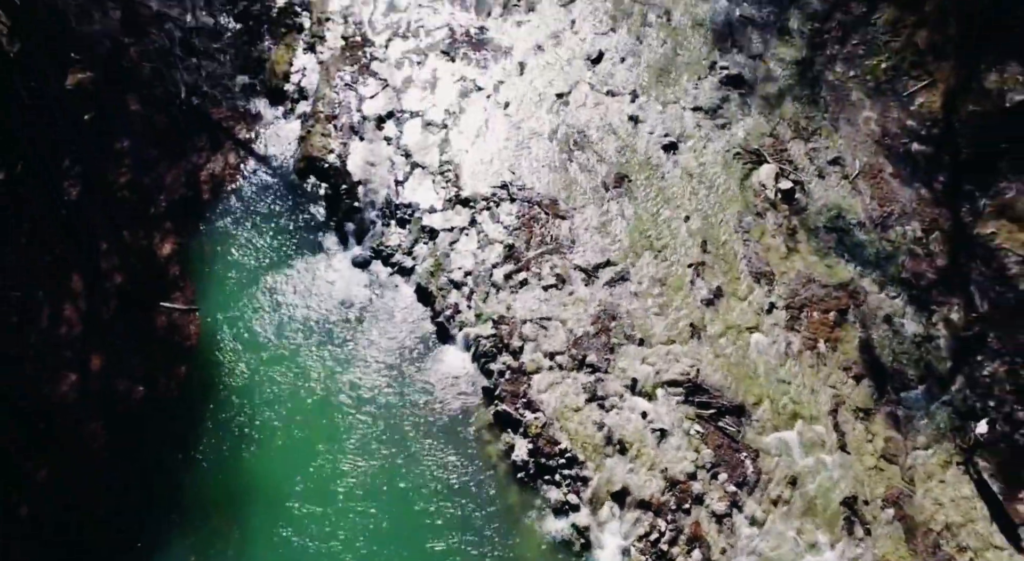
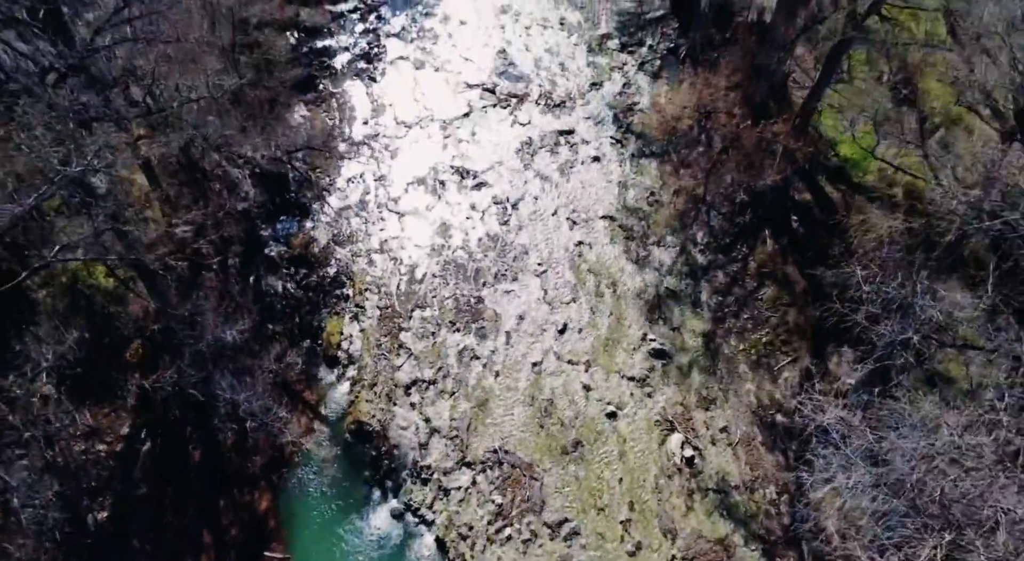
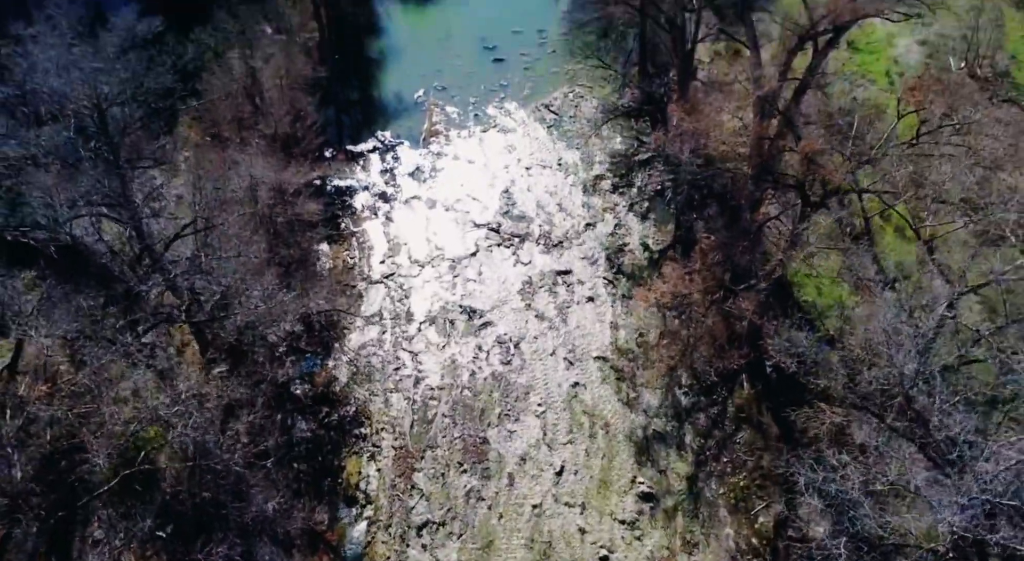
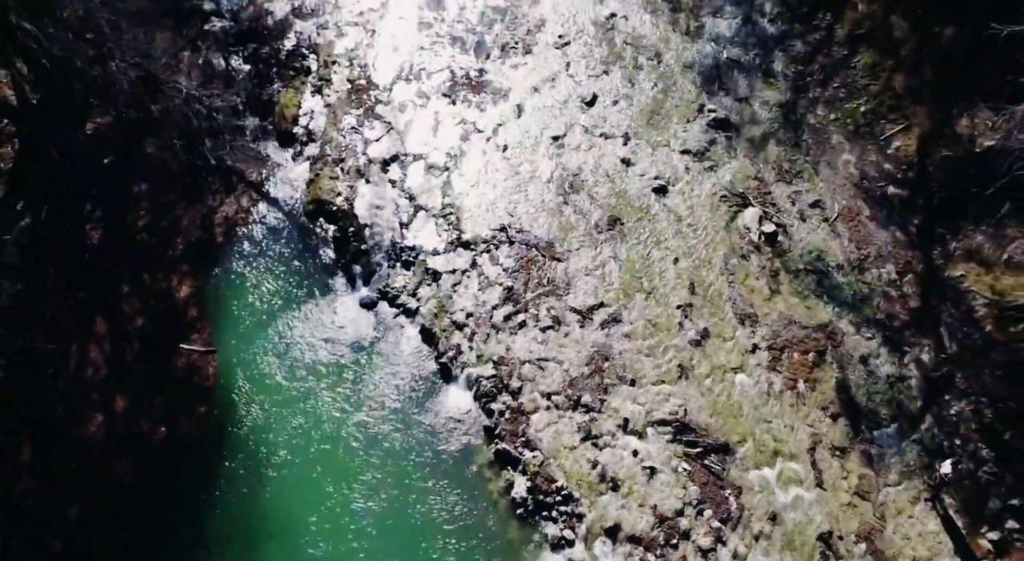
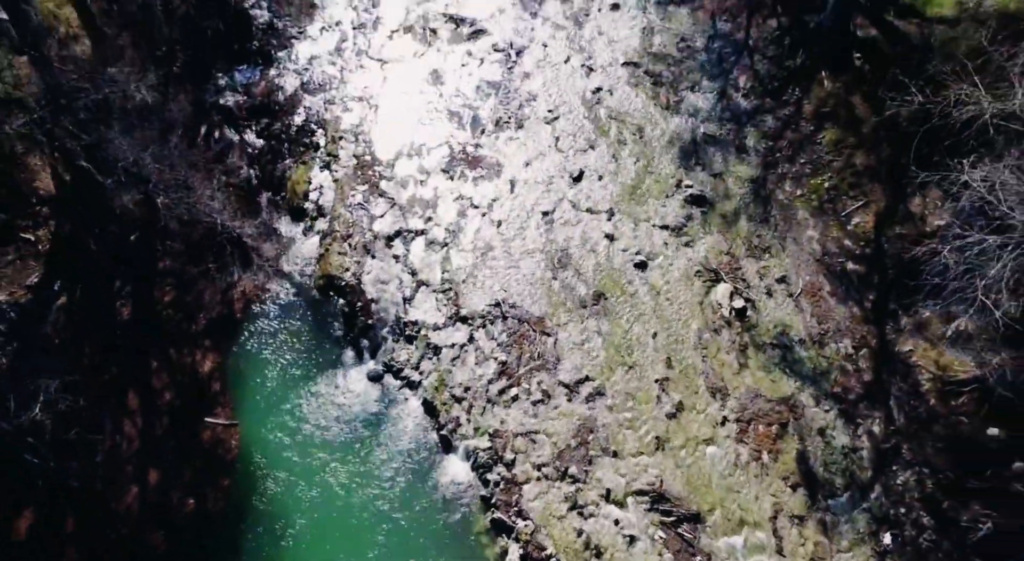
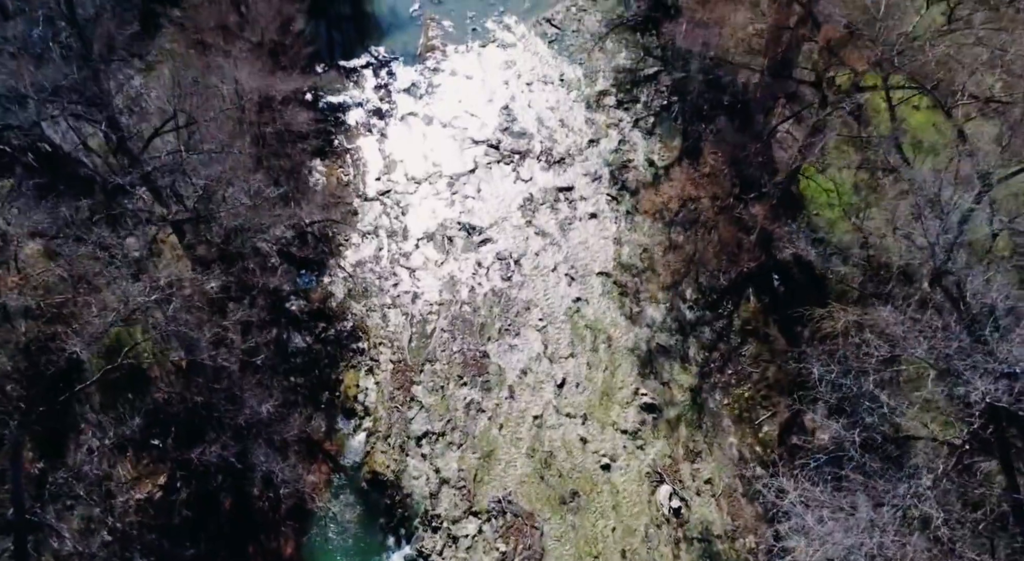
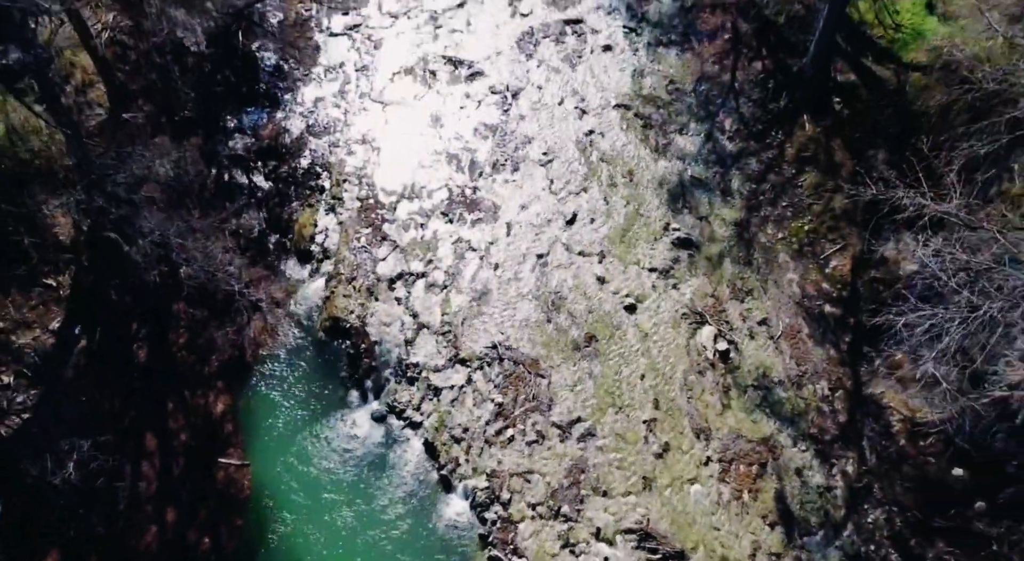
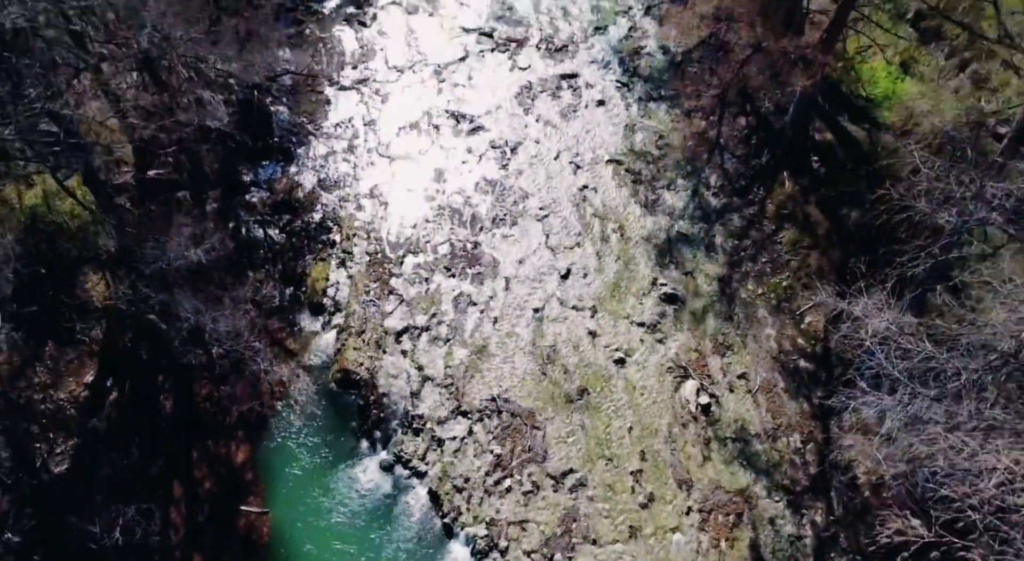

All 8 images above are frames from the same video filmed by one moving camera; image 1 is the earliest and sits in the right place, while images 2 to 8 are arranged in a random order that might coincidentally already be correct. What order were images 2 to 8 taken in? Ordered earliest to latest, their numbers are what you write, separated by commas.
4, 5, 7, 8, 2, 6, 3
